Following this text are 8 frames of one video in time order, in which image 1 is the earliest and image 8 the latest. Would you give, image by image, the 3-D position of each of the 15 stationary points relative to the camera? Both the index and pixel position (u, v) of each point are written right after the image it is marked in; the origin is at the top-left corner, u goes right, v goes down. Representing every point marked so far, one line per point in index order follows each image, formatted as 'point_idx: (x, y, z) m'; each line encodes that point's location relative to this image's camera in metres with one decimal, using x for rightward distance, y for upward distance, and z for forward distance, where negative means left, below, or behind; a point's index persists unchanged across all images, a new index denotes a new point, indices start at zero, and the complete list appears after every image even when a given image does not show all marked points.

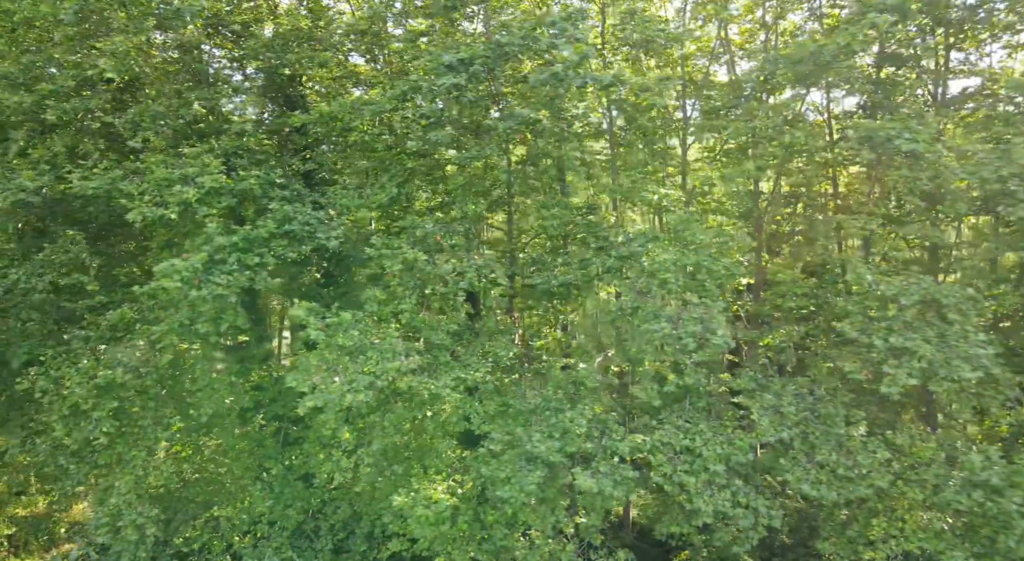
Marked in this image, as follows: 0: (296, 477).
0: (-2.7, -2.5, +8.4) m
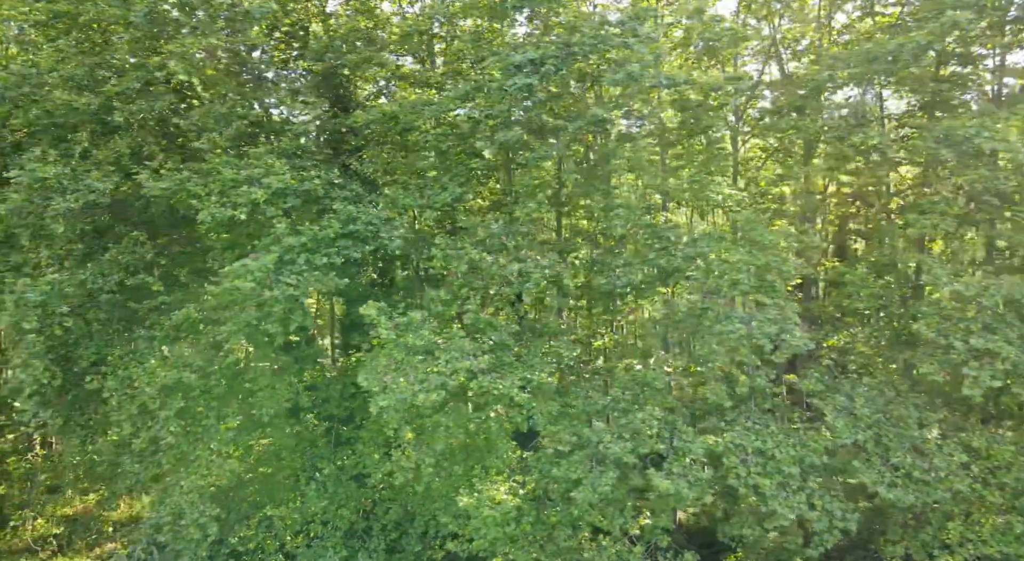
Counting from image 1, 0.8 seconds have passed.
0: (-2.1, -2.5, +8.4) m
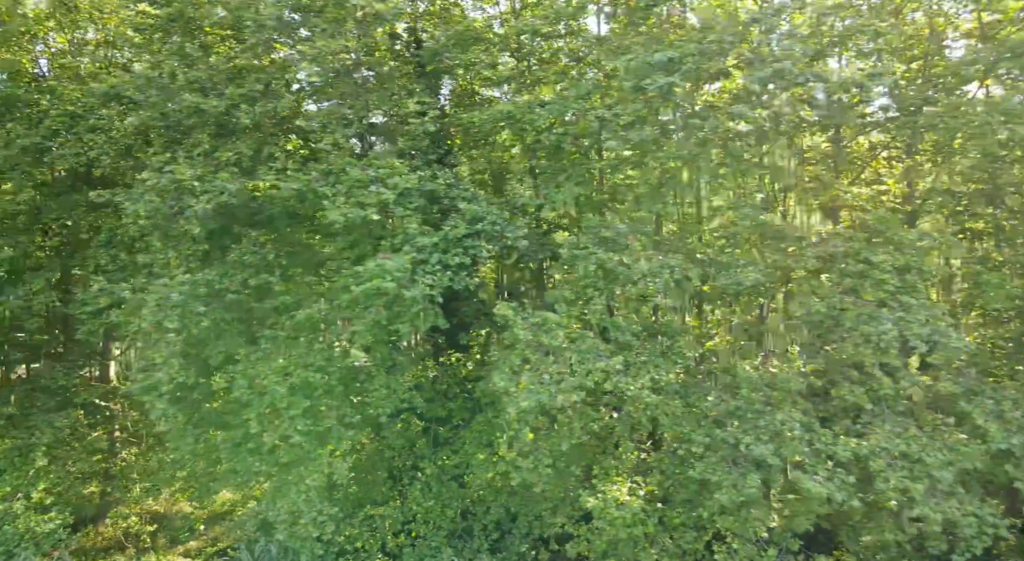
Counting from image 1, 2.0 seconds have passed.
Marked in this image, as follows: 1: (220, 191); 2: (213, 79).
0: (-0.8, -2.5, +8.4) m
1: (-2.9, +0.9, +6.6) m
2: (-3.3, +2.2, +7.4) m
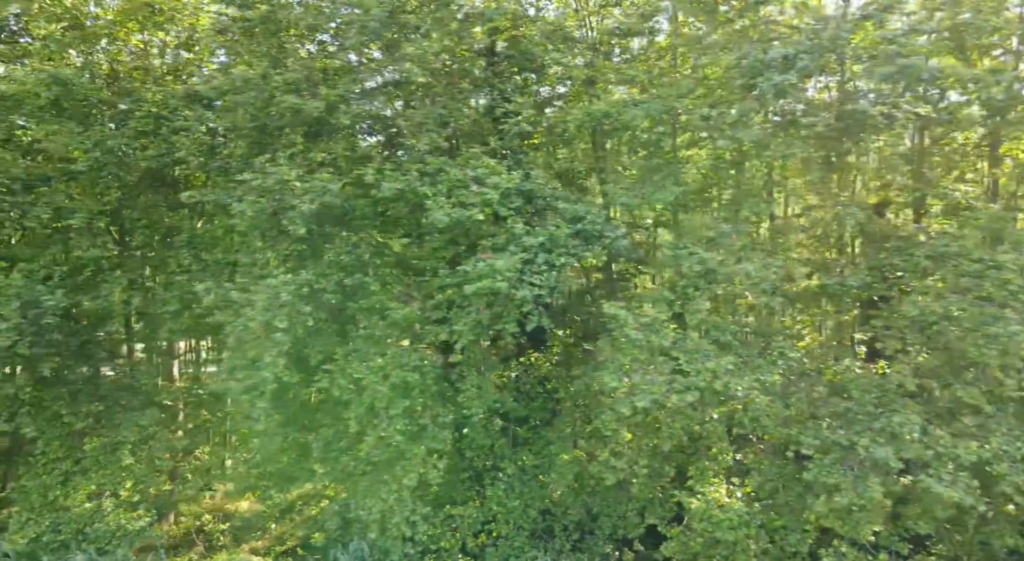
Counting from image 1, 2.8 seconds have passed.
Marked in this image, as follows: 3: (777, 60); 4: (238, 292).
0: (+0.3, -2.5, +8.4) m
1: (-1.9, +0.9, +6.6) m
2: (-2.3, +2.2, +7.4) m
3: (+2.4, +2.0, +6.2) m
4: (-2.7, -0.1, +6.6) m
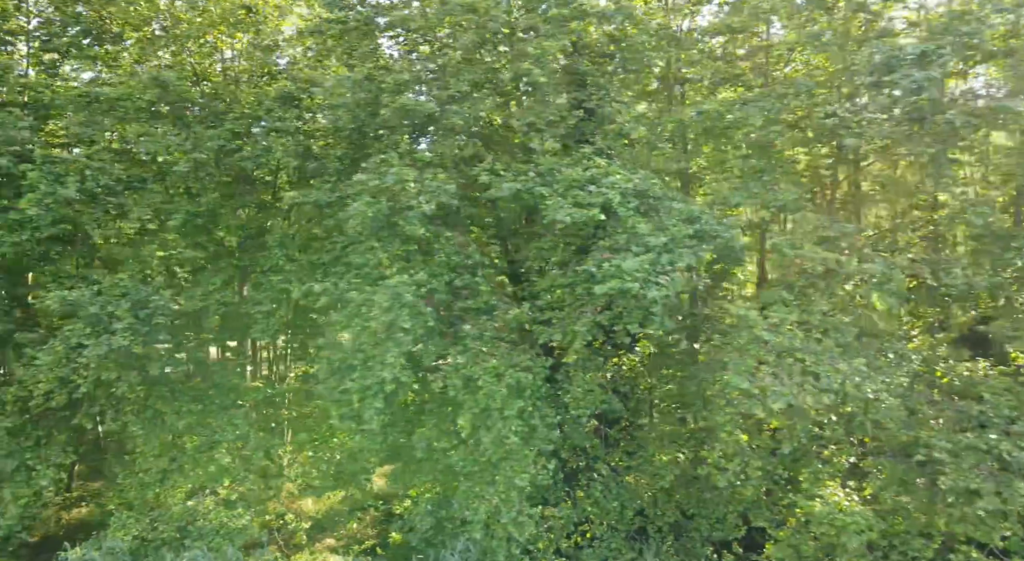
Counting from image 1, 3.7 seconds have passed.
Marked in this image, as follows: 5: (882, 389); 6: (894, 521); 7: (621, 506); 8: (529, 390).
0: (+1.5, -2.5, +8.4) m
1: (-0.7, +0.9, +6.6) m
2: (-1.1, +2.2, +7.4) m
3: (+3.5, +2.0, +6.1) m
4: (-1.5, -0.1, +6.6) m
5: (+3.3, -1.0, +6.0) m
6: (+3.8, -2.4, +6.6) m
7: (+1.3, -2.8, +8.3) m
8: (+0.2, -1.1, +6.9) m
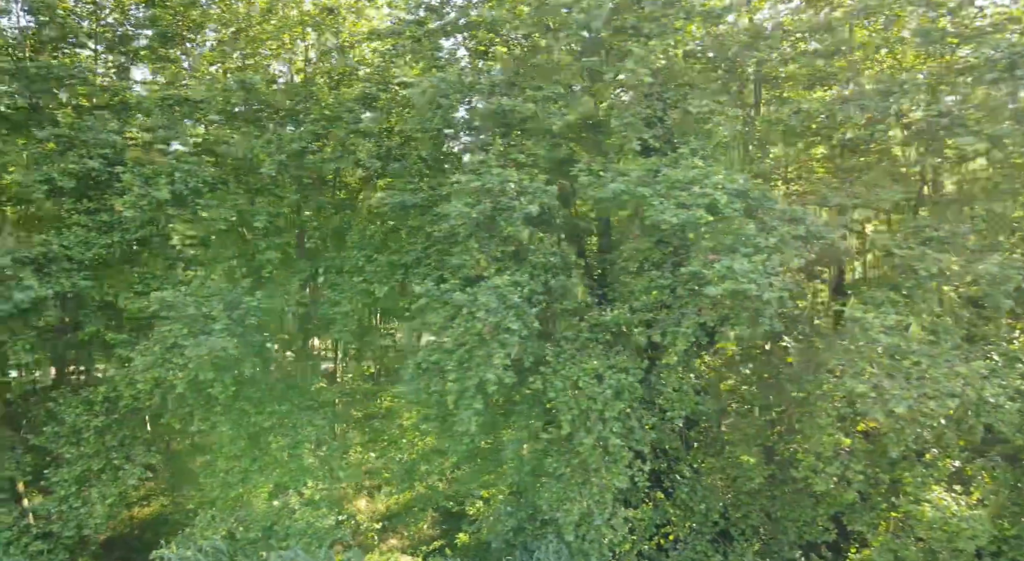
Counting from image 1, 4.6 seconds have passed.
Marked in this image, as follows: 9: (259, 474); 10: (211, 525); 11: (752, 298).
0: (+2.5, -2.5, +8.3) m
1: (+0.3, +0.9, +6.6) m
2: (-0.1, +2.2, +7.4) m
3: (+4.5, +2.0, +6.0) m
4: (-0.5, -0.1, +6.6) m
5: (+4.3, -1.0, +5.9) m
6: (+4.8, -2.4, +6.5) m
7: (+2.4, -2.8, +8.2) m
8: (+1.2, -1.1, +6.8) m
9: (-3.2, -2.5, +8.5) m
10: (-3.7, -3.0, +8.3) m
11: (+2.2, -0.2, +6.1) m
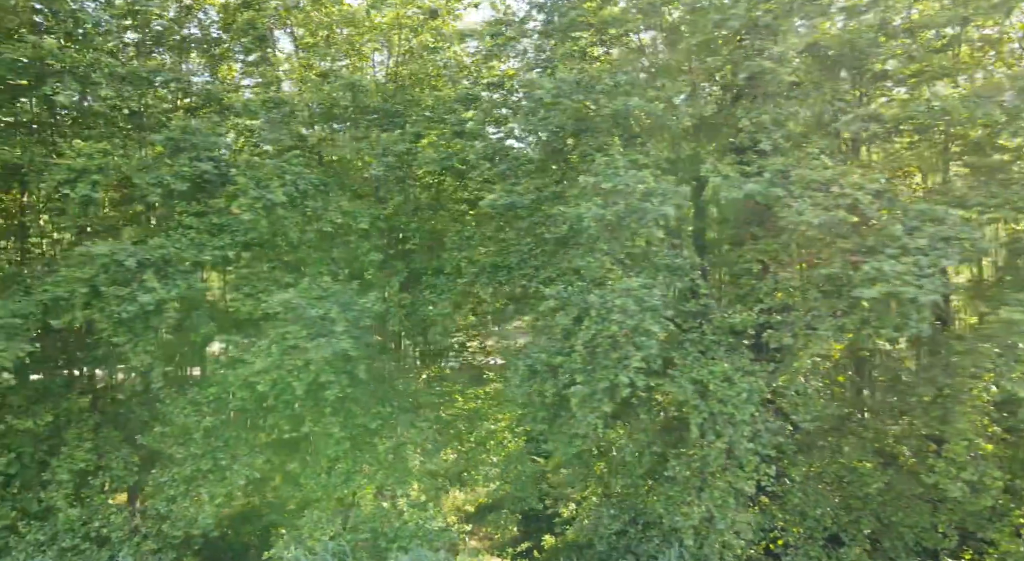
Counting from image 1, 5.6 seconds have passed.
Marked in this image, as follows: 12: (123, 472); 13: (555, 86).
0: (+3.8, -2.5, +8.2) m
1: (+1.6, +0.9, +6.5) m
2: (+1.2, +2.2, +7.4) m
3: (+5.8, +2.0, +5.8) m
4: (+0.8, -0.1, +6.6) m
5: (+5.6, -1.0, +5.7) m
6: (+6.1, -2.4, +6.3) m
7: (+3.7, -2.8, +8.1) m
8: (+2.5, -1.2, +6.7) m
9: (-1.9, -2.5, +8.5) m
10: (-2.4, -3.1, +8.3) m
11: (+3.4, -0.2, +6.0) m
12: (-4.9, -2.4, +8.4) m
13: (+0.5, +2.2, +7.4) m
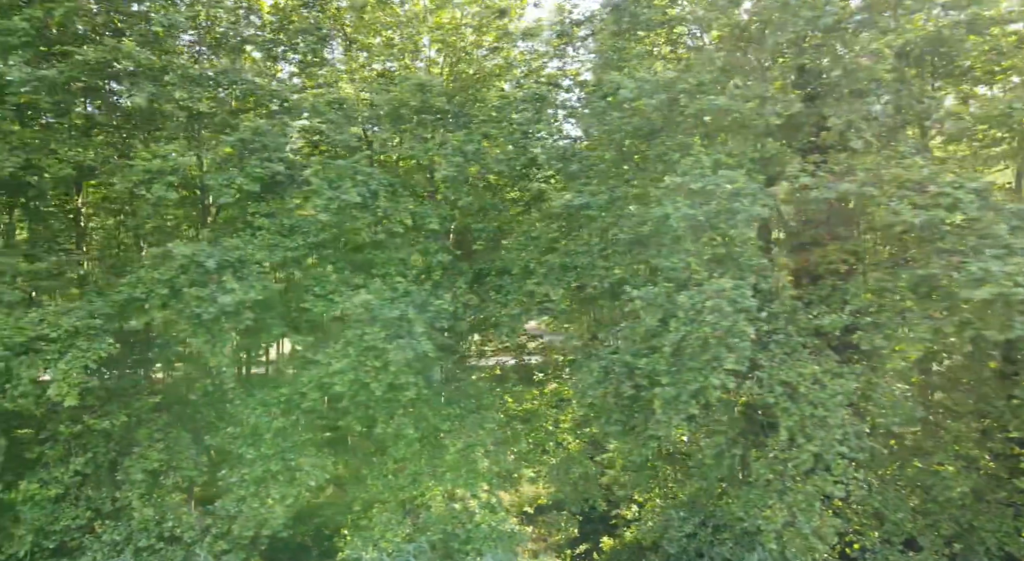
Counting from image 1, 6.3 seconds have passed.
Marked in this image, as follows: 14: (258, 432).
0: (+4.7, -2.5, +8.1) m
1: (+2.4, +0.8, +6.5) m
2: (+2.1, +2.2, +7.3) m
3: (+6.6, +2.0, +5.6) m
4: (+1.6, -0.2, +6.5) m
5: (+6.4, -1.0, +5.6) m
6: (+6.9, -2.4, +6.1) m
7: (+4.6, -2.8, +8.0) m
8: (+3.3, -1.2, +6.6) m
9: (-1.0, -2.5, +8.5) m
10: (-1.5, -3.1, +8.3) m
11: (+4.3, -0.2, +5.9) m
12: (-4.0, -2.4, +8.4) m
13: (+1.3, +2.2, +7.3) m
14: (-3.2, -1.9, +8.3) m
